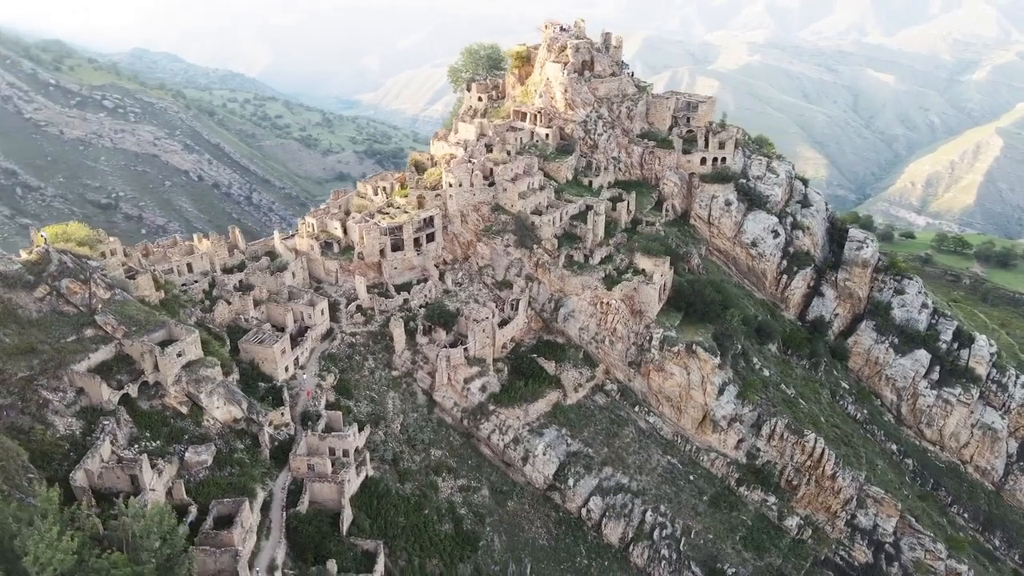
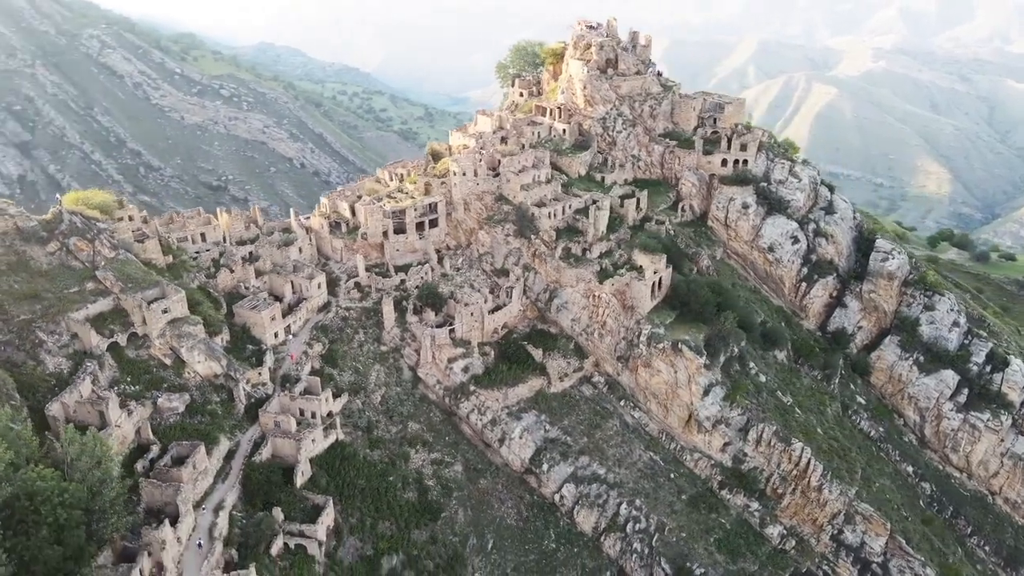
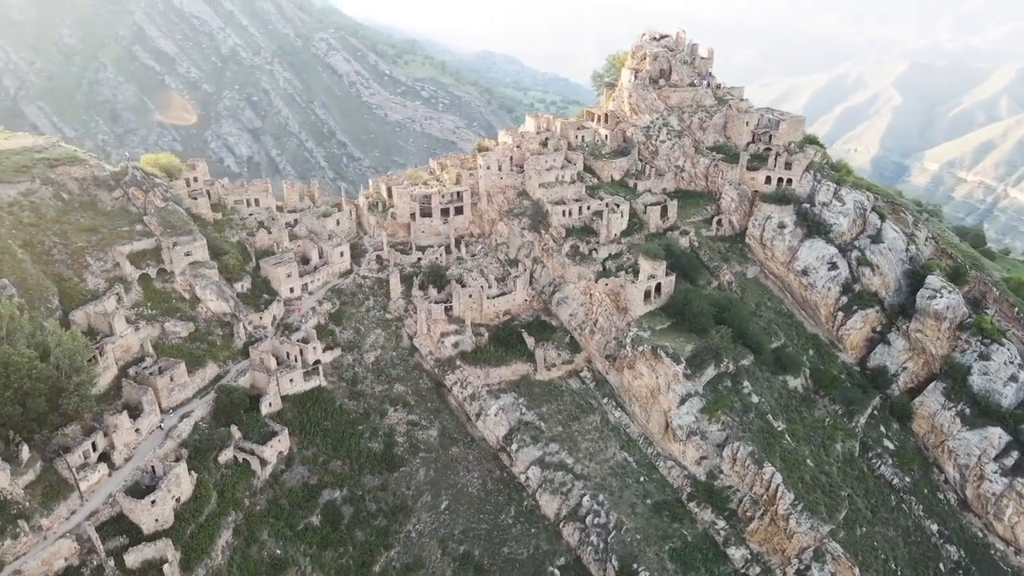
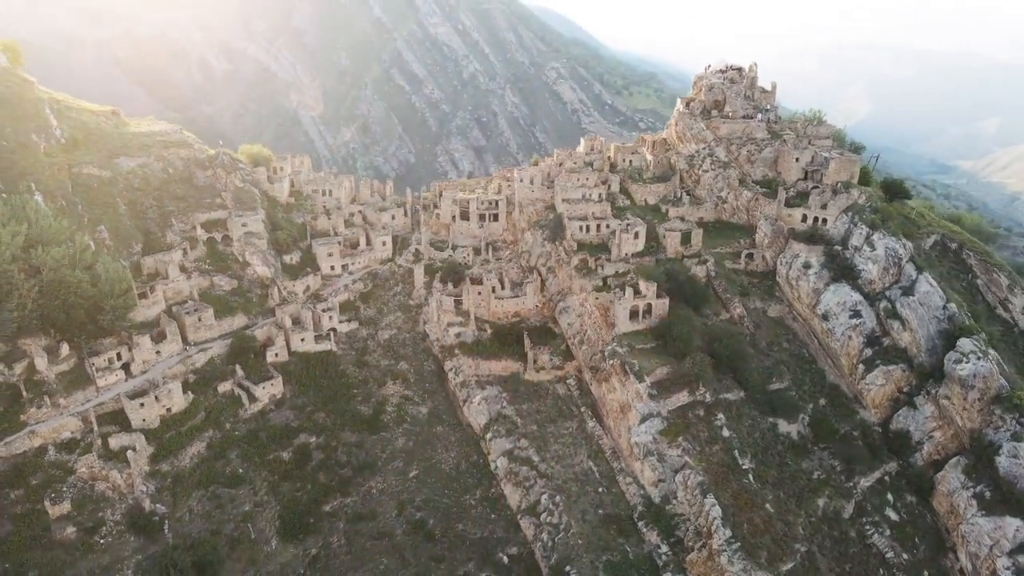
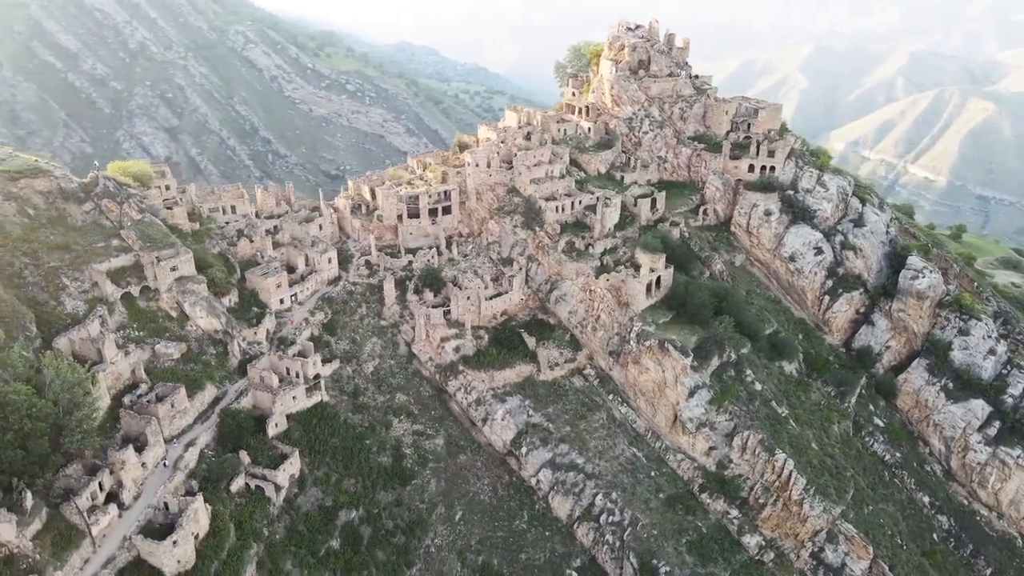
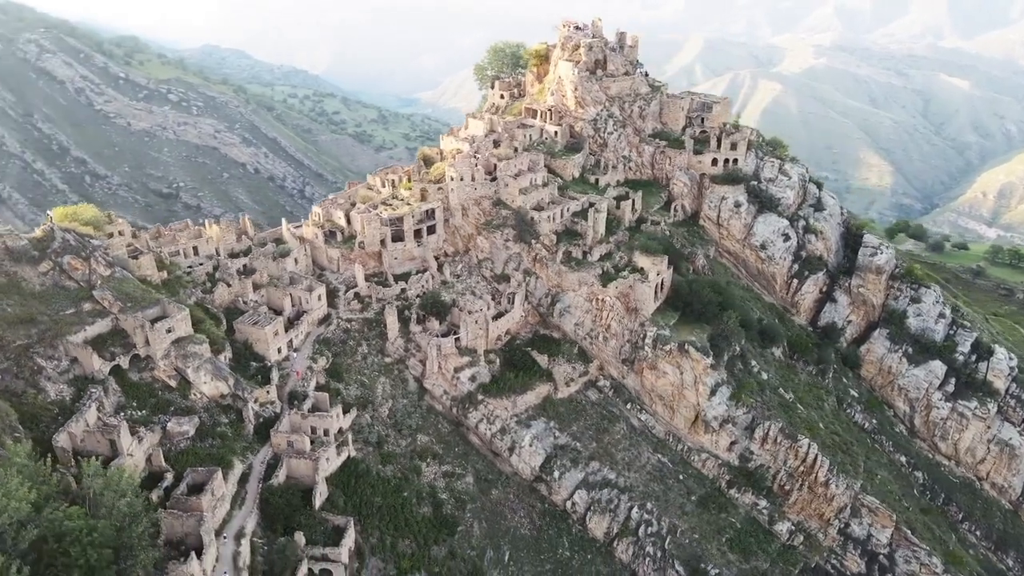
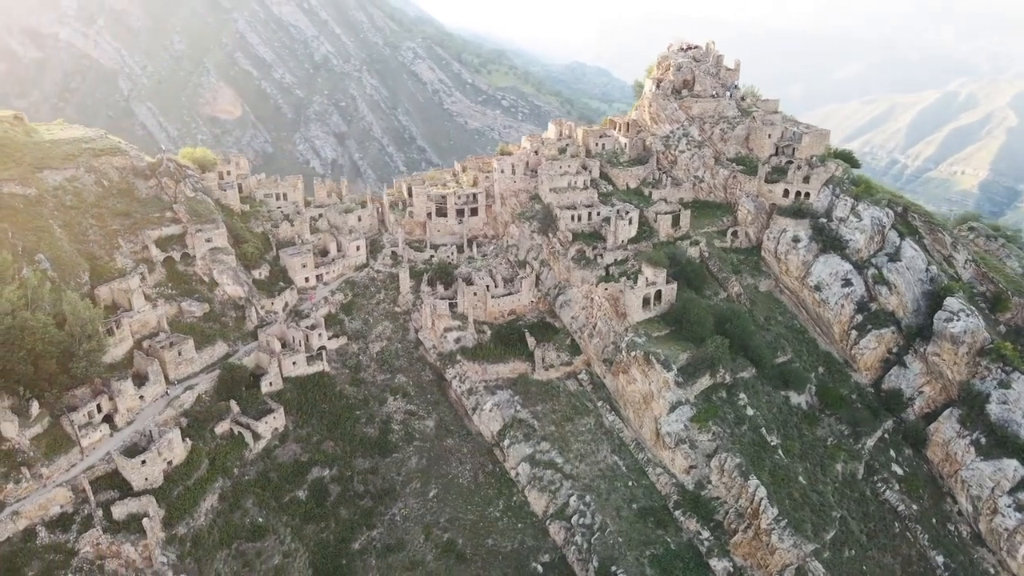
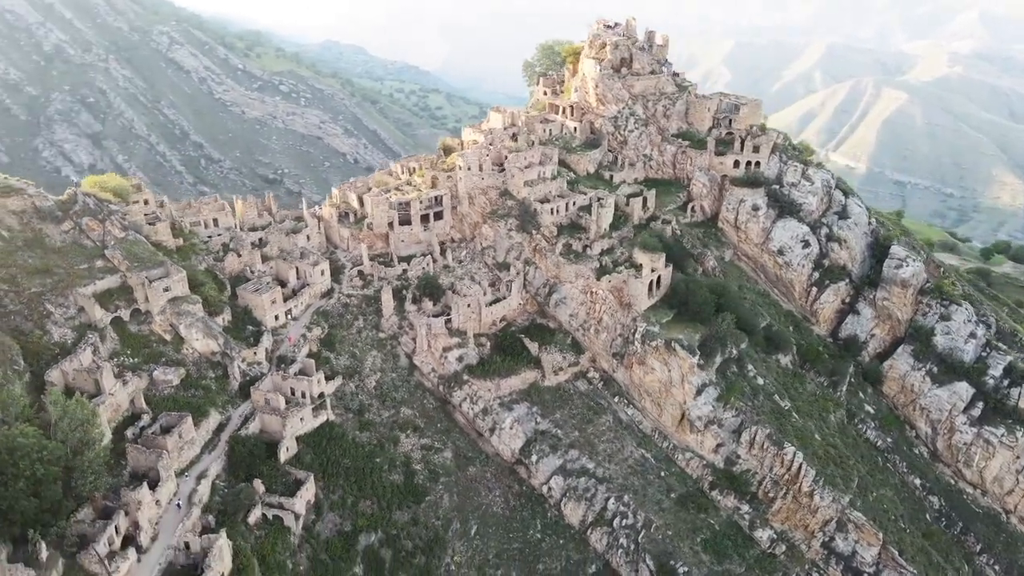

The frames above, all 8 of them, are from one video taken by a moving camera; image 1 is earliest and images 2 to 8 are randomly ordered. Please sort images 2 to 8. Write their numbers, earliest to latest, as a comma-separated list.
6, 2, 8, 5, 3, 7, 4
